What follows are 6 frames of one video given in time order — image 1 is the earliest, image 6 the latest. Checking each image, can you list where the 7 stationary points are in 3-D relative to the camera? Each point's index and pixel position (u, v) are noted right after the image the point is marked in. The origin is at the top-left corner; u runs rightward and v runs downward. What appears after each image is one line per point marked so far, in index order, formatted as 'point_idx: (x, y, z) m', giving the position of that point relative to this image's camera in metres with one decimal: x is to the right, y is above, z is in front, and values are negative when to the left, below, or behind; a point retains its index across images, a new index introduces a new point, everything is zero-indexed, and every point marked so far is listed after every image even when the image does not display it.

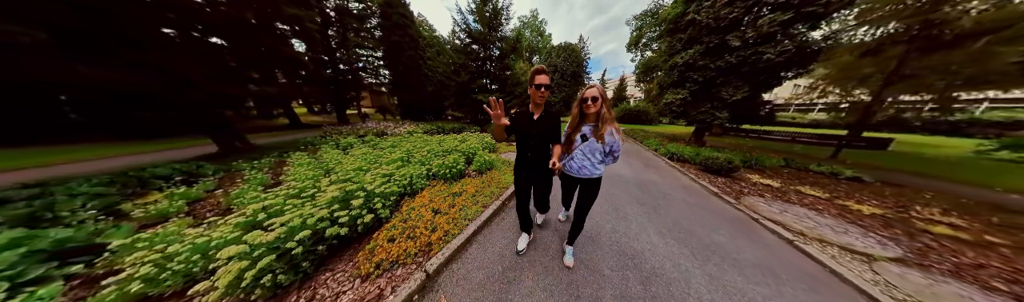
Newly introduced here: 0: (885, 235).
0: (+5.5, -1.2, +2.1) m
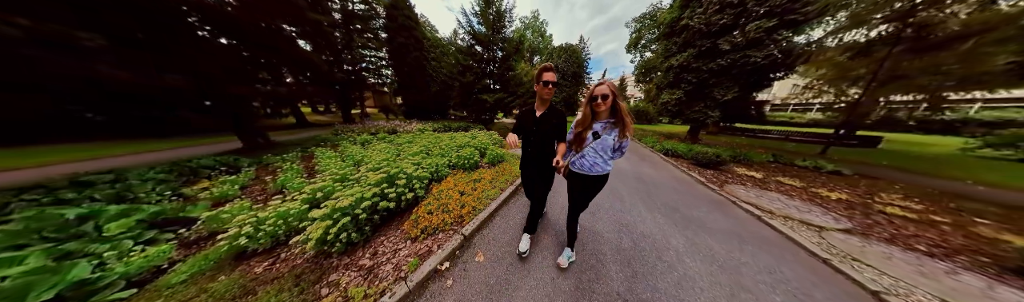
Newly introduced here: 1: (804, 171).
0: (+5.7, -1.1, +2.4) m
1: (+9.4, -0.6, +4.4) m
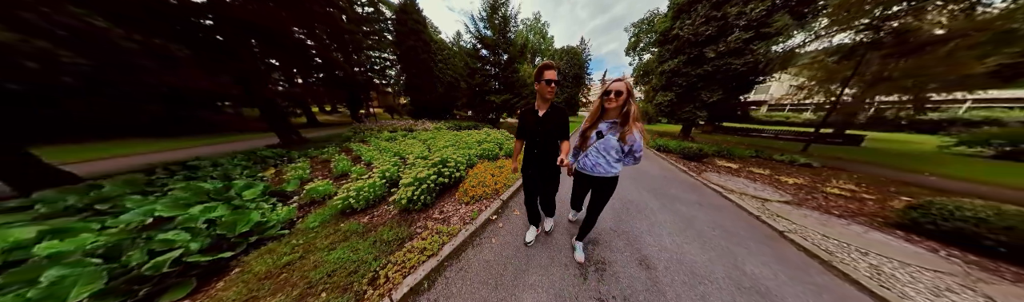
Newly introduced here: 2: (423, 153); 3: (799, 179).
0: (+6.1, -0.9, +3.1) m
1: (+9.8, -0.5, +5.0) m
2: (-2.1, -0.1, +3.4) m
3: (+7.9, -0.8, +3.8) m
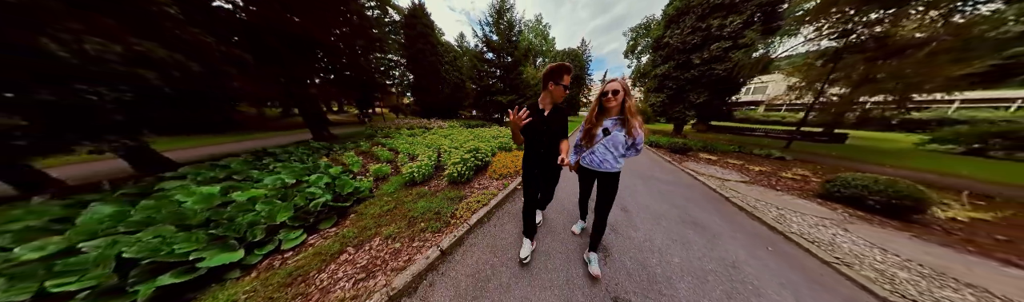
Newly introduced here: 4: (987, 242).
0: (+6.5, -0.7, +3.8) m
1: (+10.1, -0.2, +5.7) m
2: (-1.7, +0.2, +4.1) m
3: (+8.3, -0.5, +4.5) m
4: (+7.5, -1.4, +2.2) m
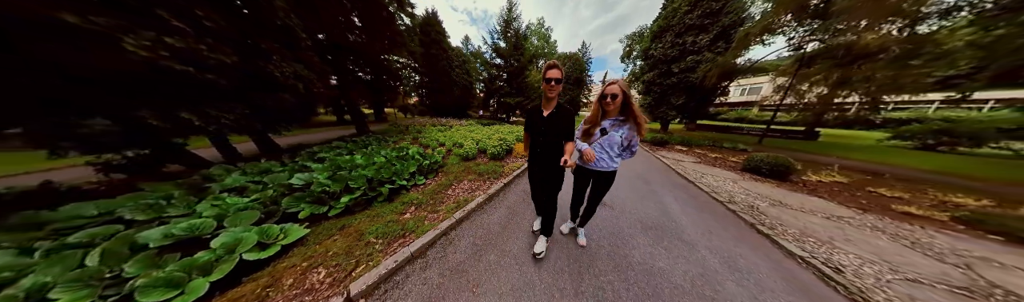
0: (+7.1, -0.3, +5.2) m
1: (+10.8, +0.1, +7.1) m
2: (-1.1, +0.6, +5.5) m
3: (+8.9, -0.1, +5.9) m
4: (+8.2, -1.0, +3.6) m
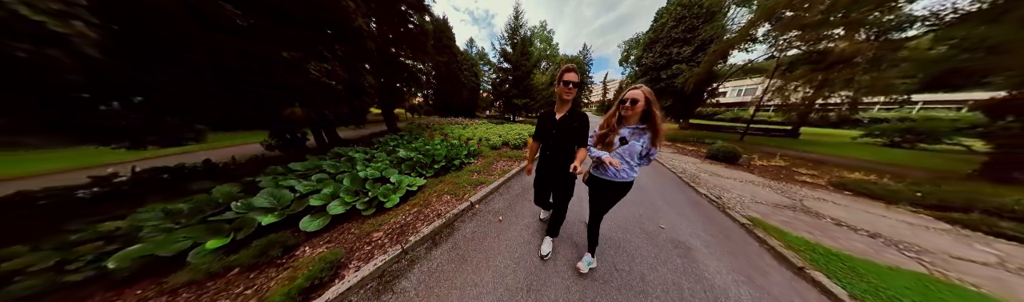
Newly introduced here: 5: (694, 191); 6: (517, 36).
0: (+7.9, +0.1, +6.5) m
1: (+11.6, +0.5, +8.5) m
2: (-0.3, +1.0, +6.9) m
3: (+9.7, +0.2, +7.2) m
4: (+8.9, -0.7, +5.0) m
5: (+4.5, -1.0, +3.4) m
6: (+0.6, +14.2, +16.5) m
